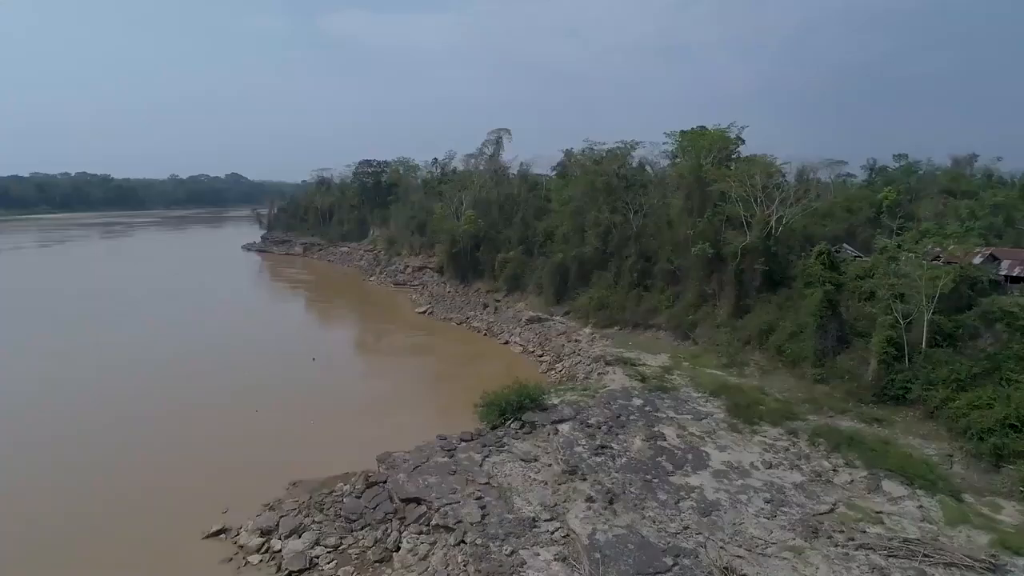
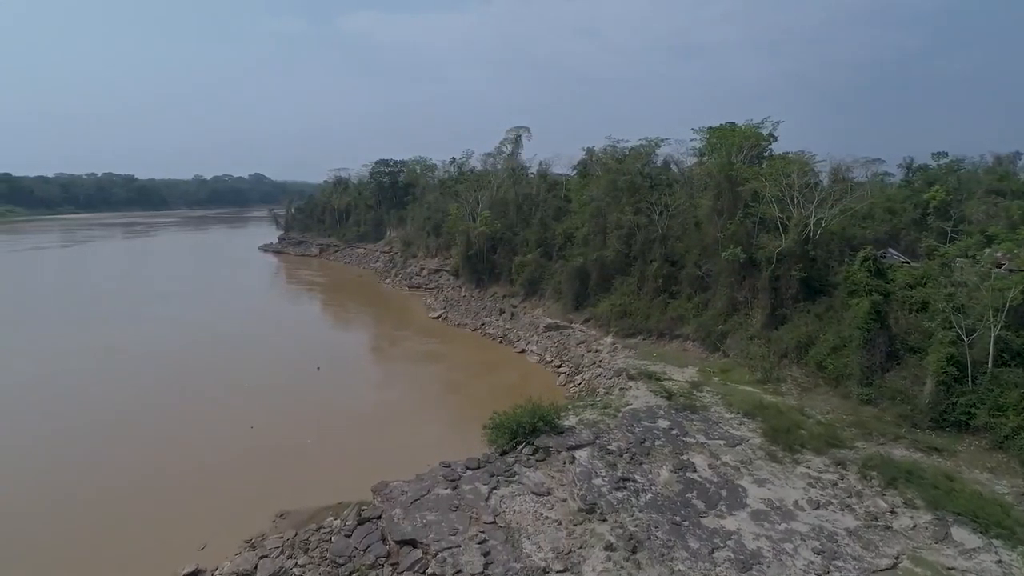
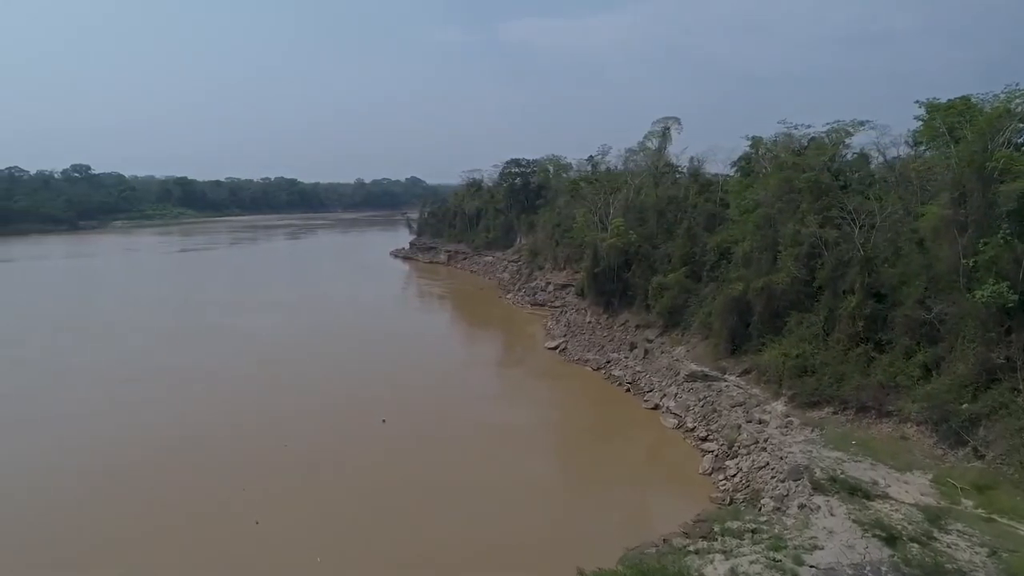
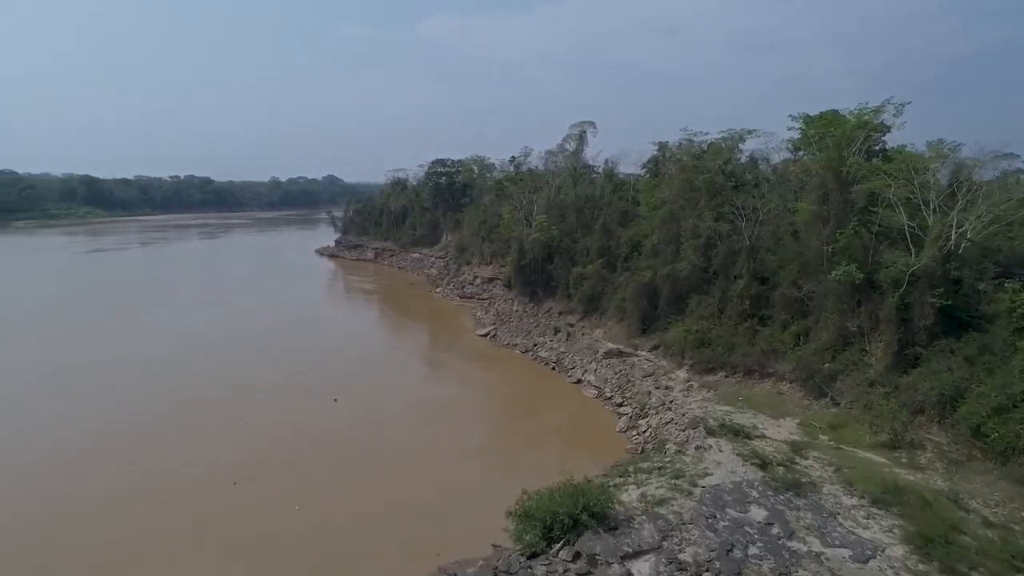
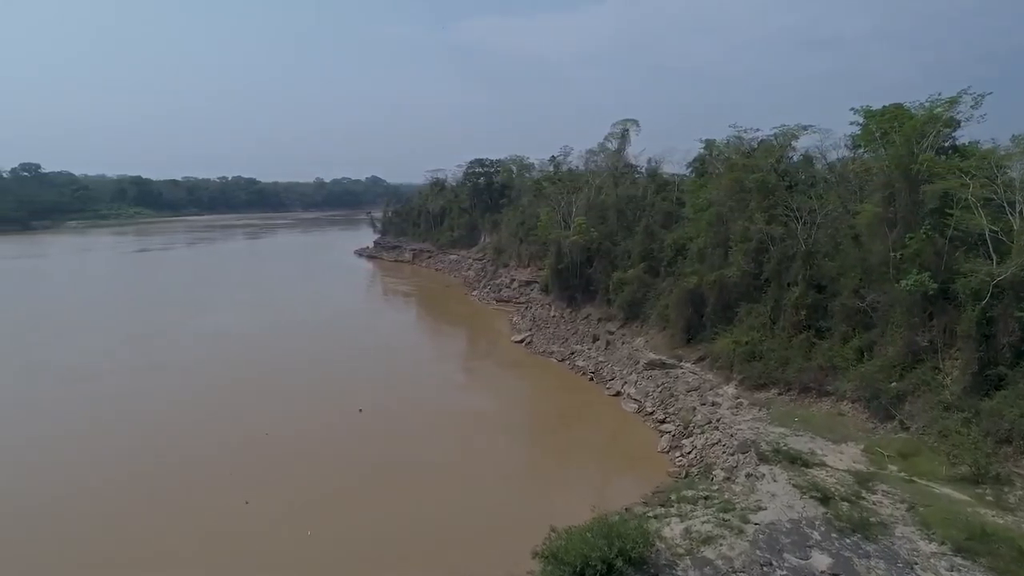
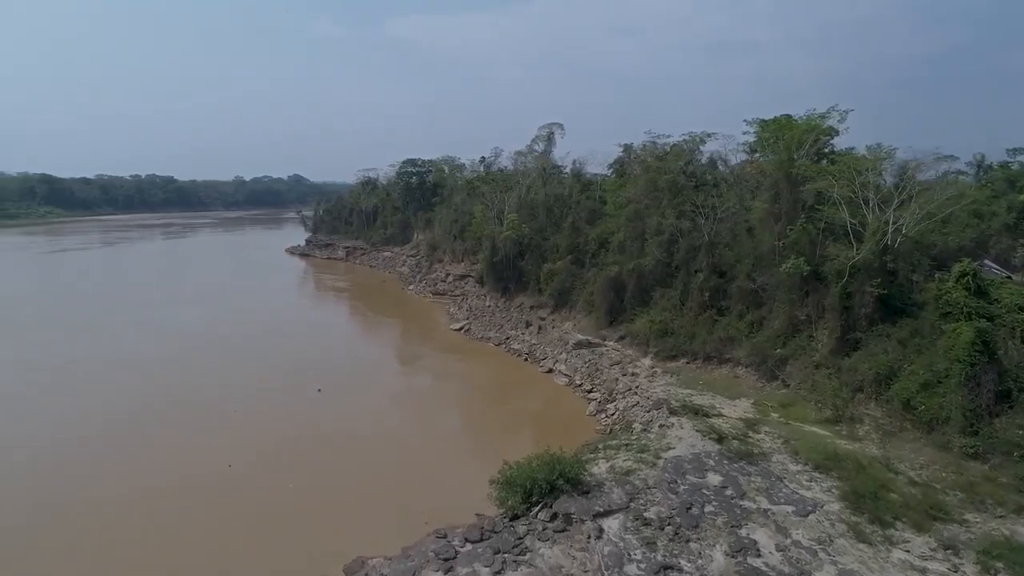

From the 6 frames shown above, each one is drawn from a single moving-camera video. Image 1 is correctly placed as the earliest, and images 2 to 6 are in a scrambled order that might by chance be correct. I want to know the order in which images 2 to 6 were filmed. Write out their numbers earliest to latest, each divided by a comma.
2, 6, 4, 5, 3
